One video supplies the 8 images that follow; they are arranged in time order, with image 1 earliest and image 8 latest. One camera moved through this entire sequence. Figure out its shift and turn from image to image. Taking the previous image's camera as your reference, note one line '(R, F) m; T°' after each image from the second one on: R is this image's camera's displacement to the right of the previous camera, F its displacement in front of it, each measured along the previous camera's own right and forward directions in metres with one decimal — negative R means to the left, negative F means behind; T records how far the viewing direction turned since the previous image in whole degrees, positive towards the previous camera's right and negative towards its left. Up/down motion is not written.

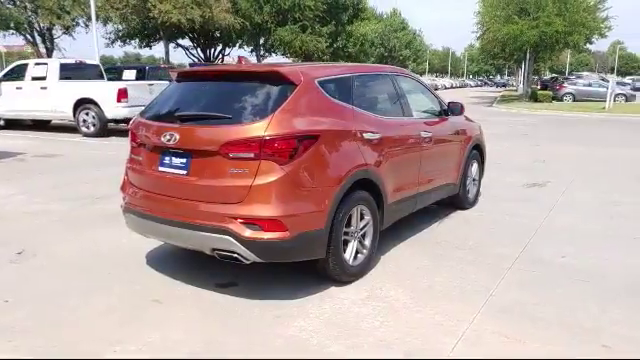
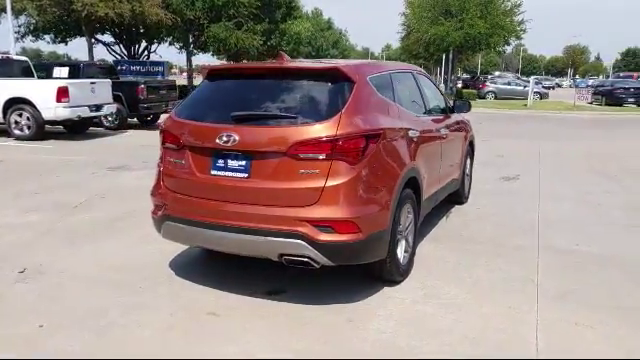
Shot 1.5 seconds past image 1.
(-1.2, +0.2) m; +9°
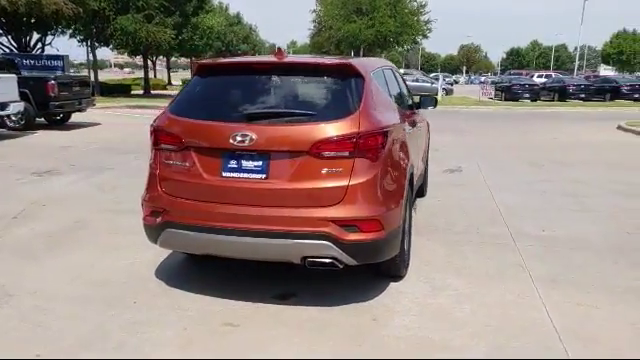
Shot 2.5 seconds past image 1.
(-0.9, +0.2) m; +10°
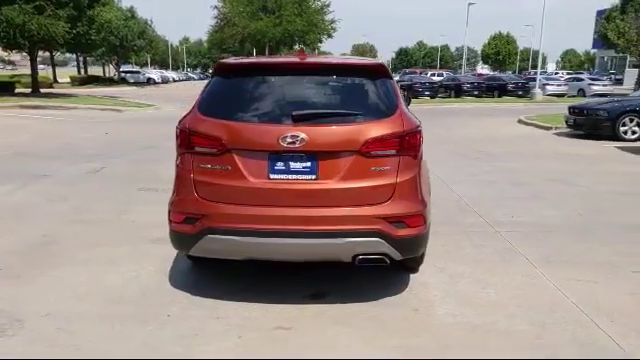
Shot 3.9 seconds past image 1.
(-1.1, +0.1) m; +12°
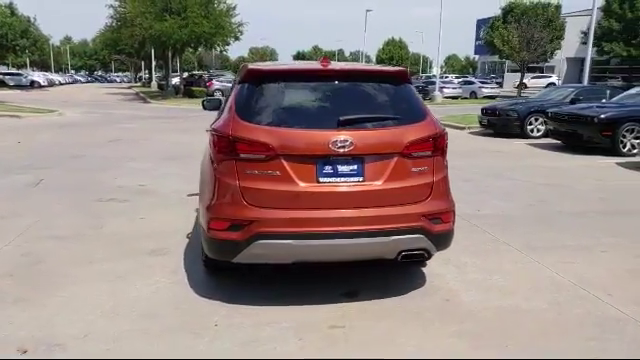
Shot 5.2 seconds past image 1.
(-1.1, 0.0) m; +11°
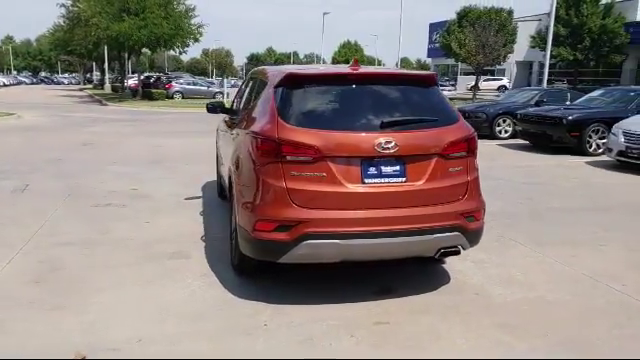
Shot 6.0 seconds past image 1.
(-0.7, -0.1) m; +5°
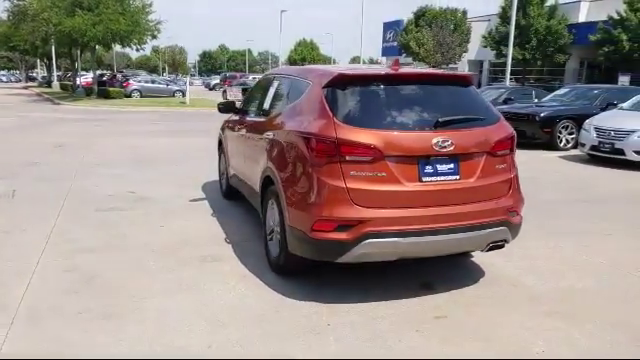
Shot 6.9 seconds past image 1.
(-0.9, 0.0) m; +5°
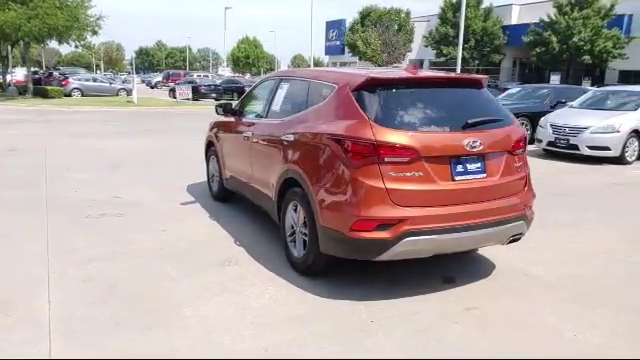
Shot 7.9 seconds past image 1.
(-0.8, 0.0) m; +7°
